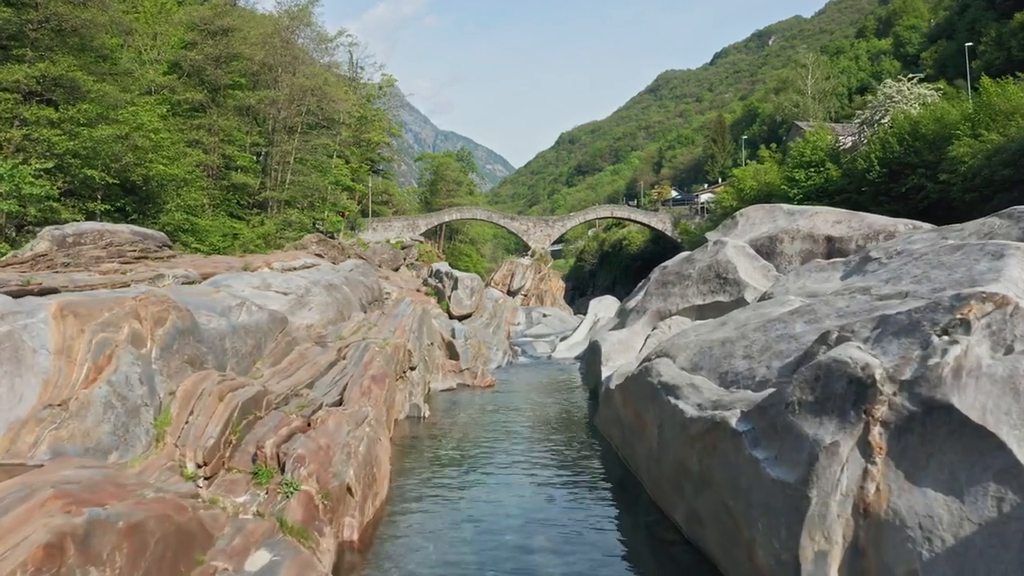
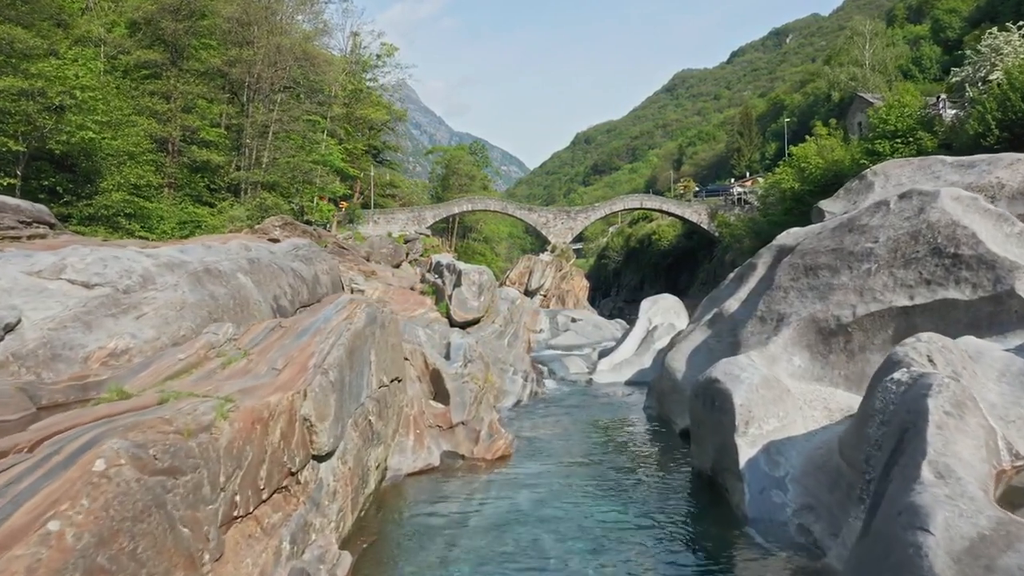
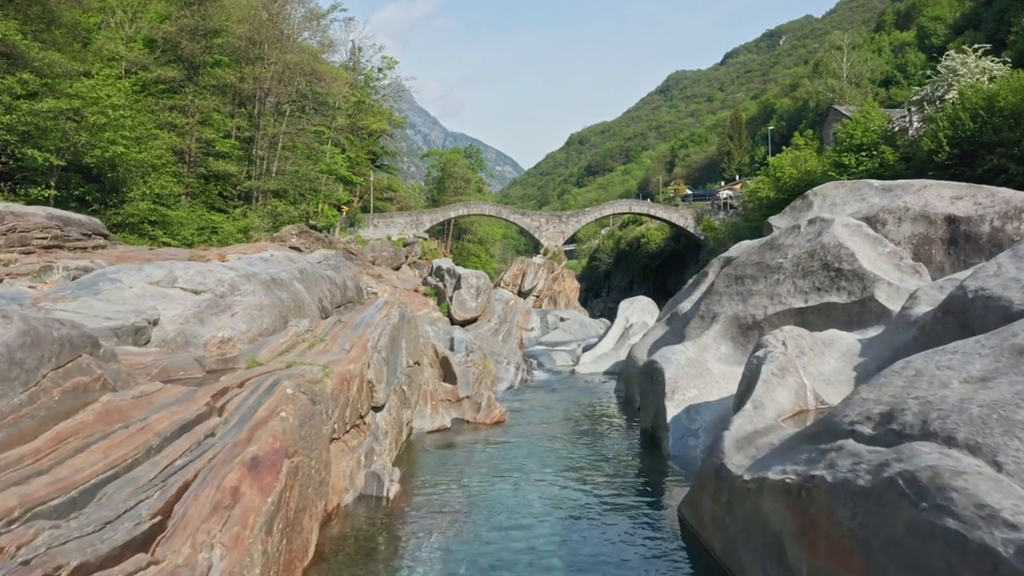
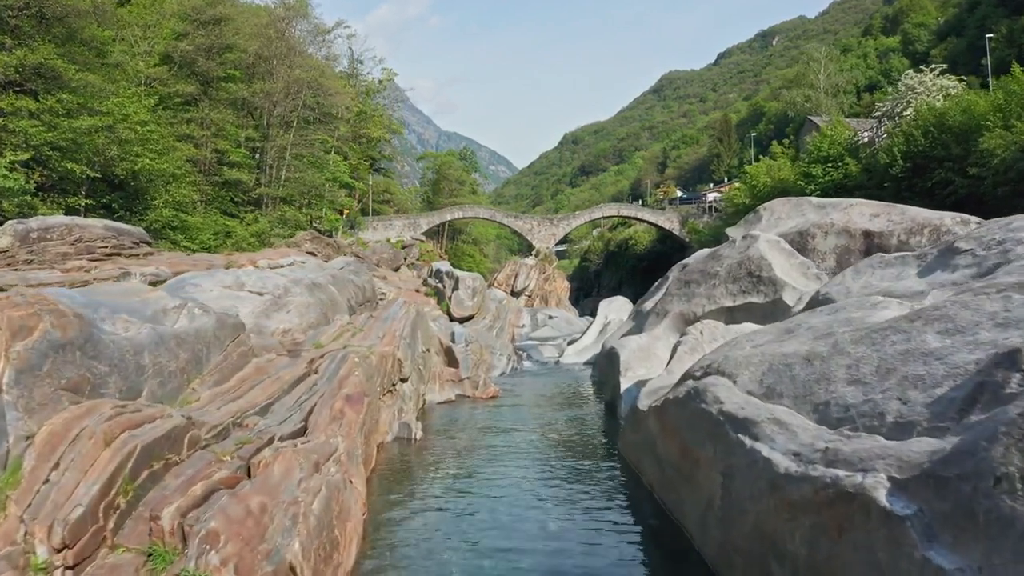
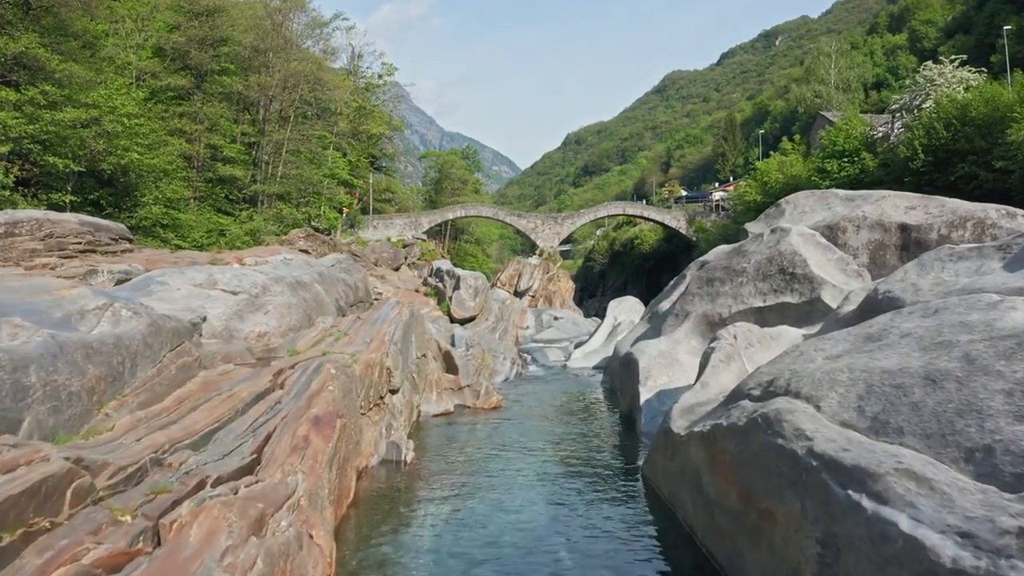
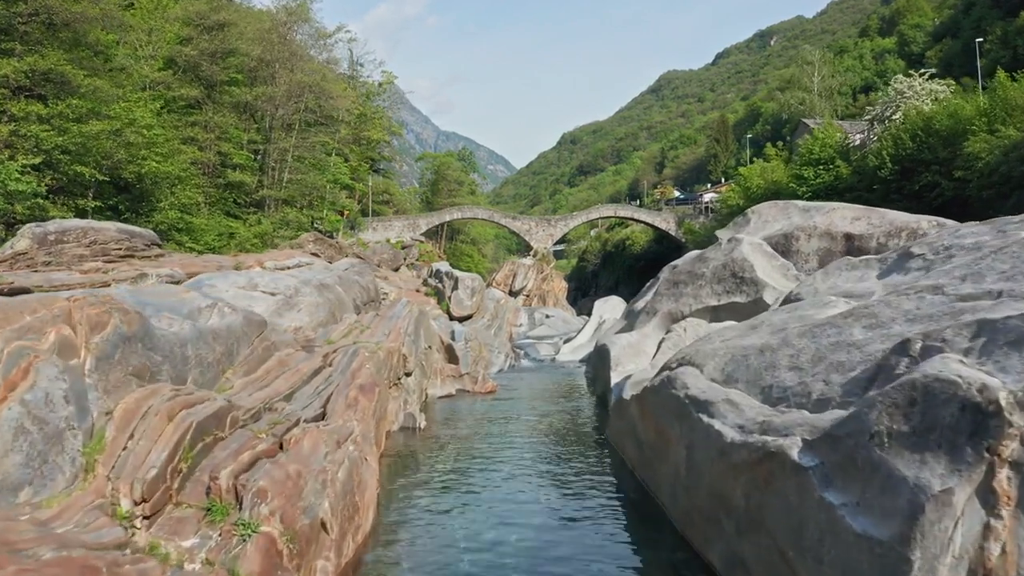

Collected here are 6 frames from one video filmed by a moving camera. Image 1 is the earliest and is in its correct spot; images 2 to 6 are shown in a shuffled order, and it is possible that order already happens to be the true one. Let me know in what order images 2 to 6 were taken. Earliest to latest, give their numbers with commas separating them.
6, 4, 5, 3, 2
